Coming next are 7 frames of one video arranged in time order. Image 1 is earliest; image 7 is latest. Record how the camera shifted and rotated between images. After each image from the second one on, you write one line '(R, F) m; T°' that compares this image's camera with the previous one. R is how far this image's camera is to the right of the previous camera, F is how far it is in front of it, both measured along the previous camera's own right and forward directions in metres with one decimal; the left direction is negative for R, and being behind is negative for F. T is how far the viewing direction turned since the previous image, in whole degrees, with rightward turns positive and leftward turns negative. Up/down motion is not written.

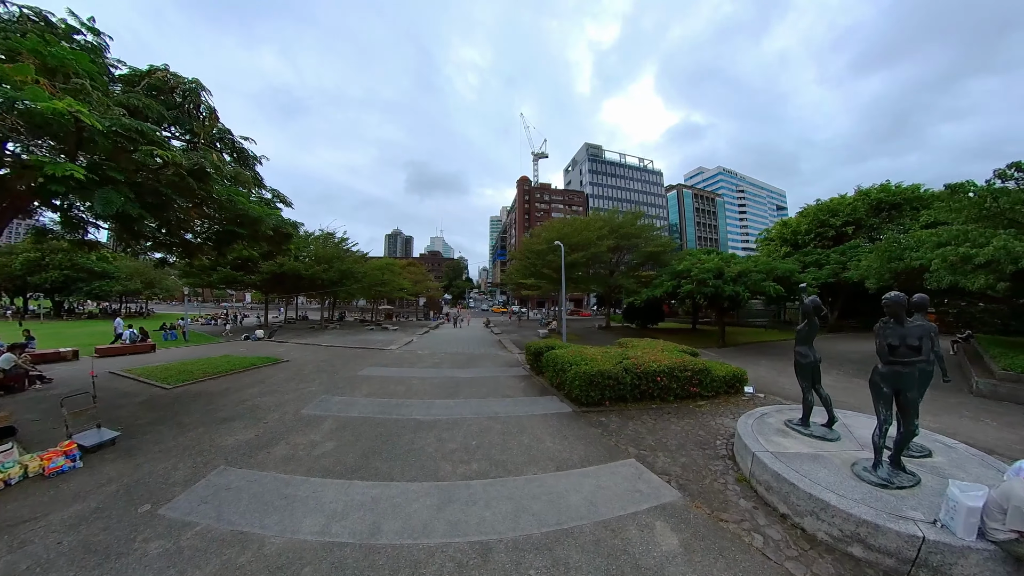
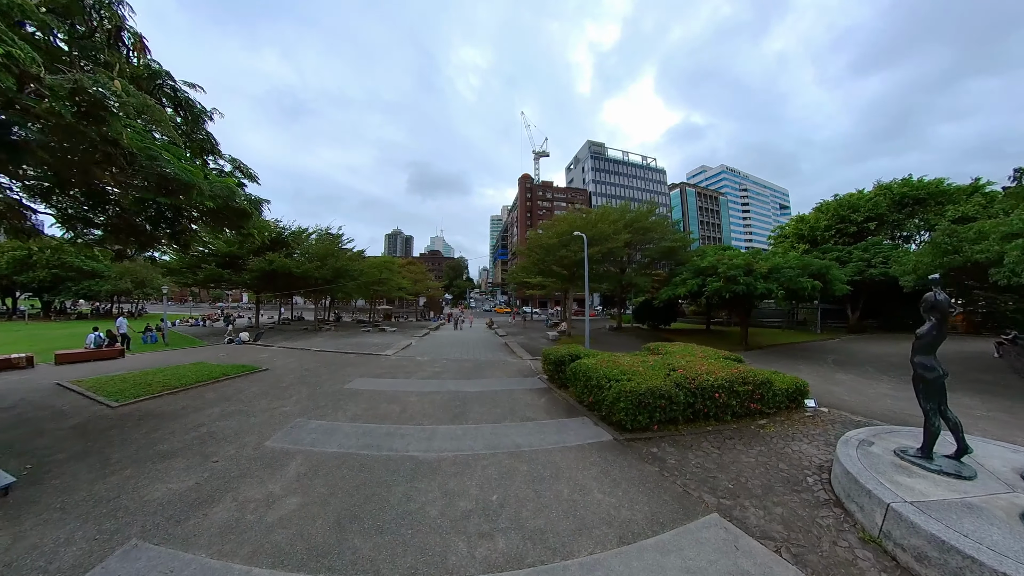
(-0.4, +1.6) m; 0°
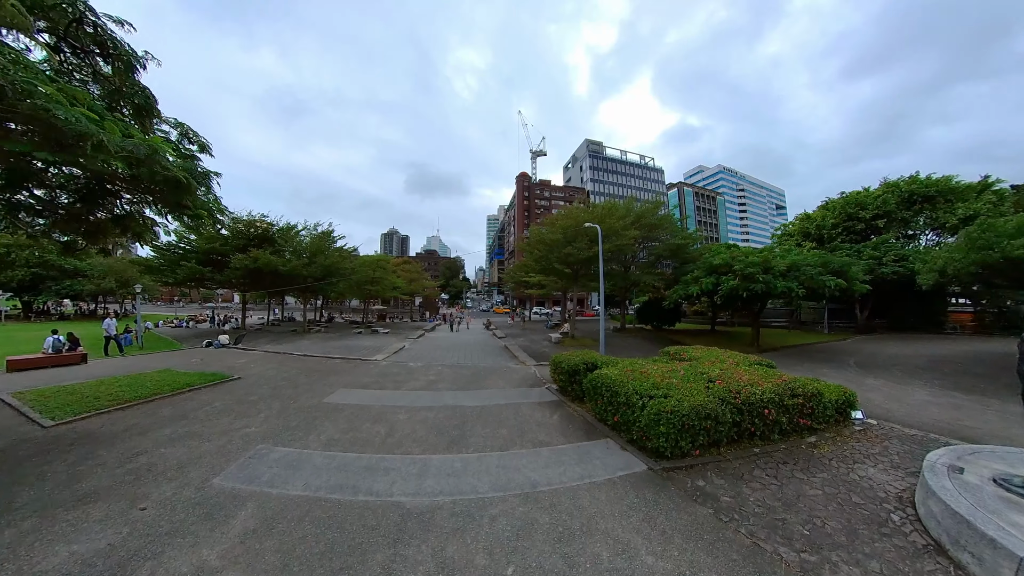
(-0.2, +1.1) m; +1°
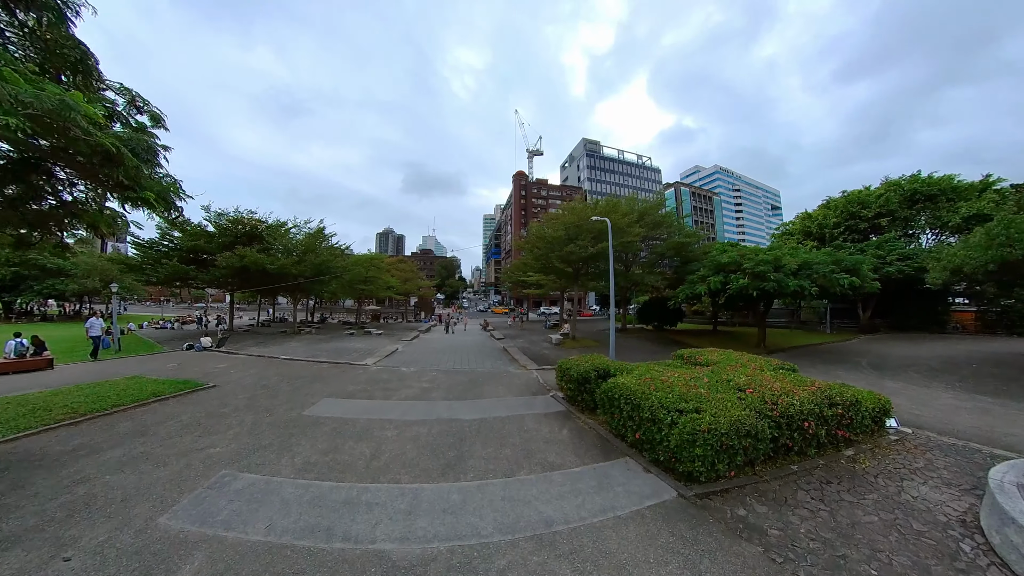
(-0.1, +0.7) m; +1°
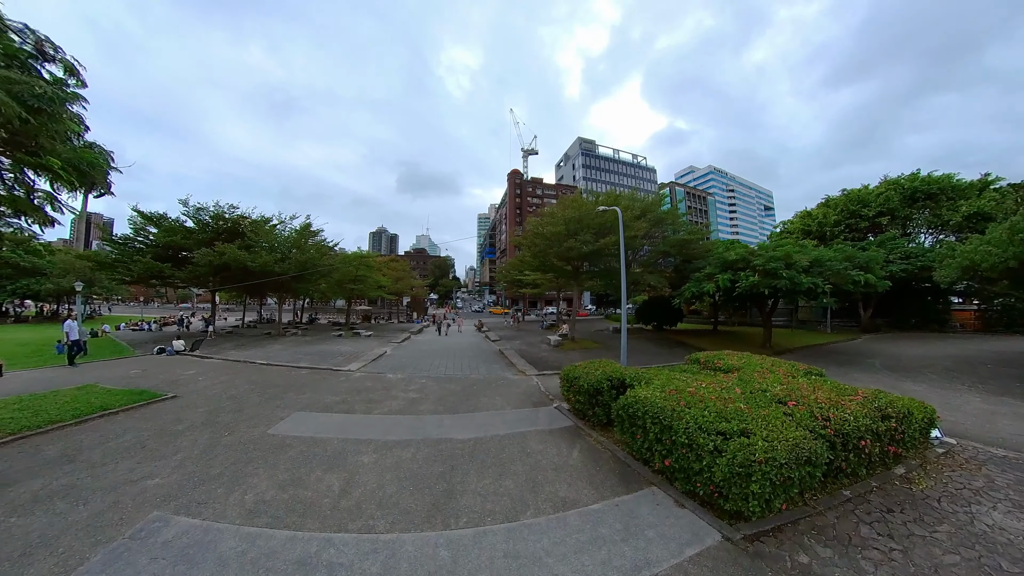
(-0.1, +0.8) m; +1°
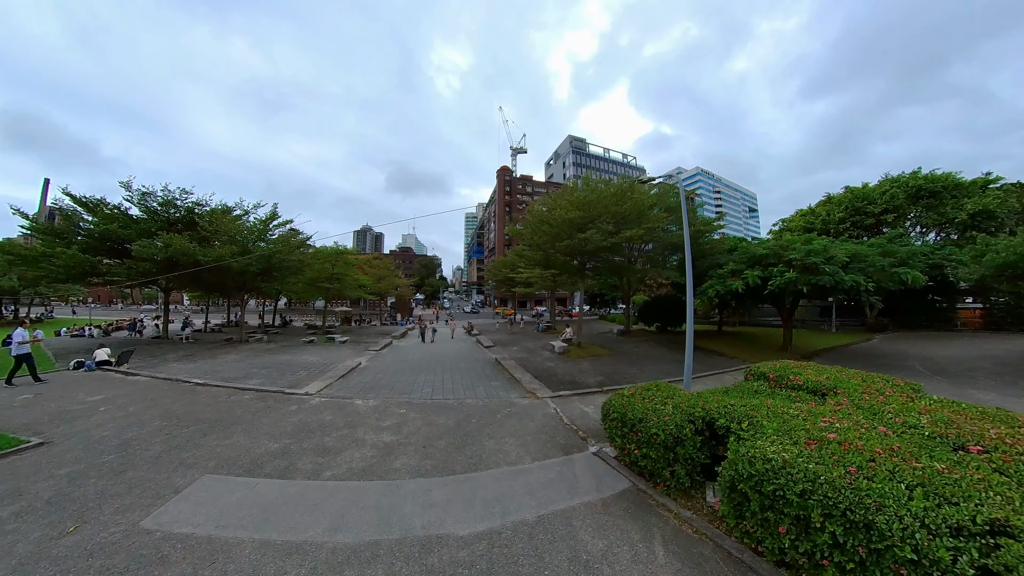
(-0.4, +2.0) m; +2°
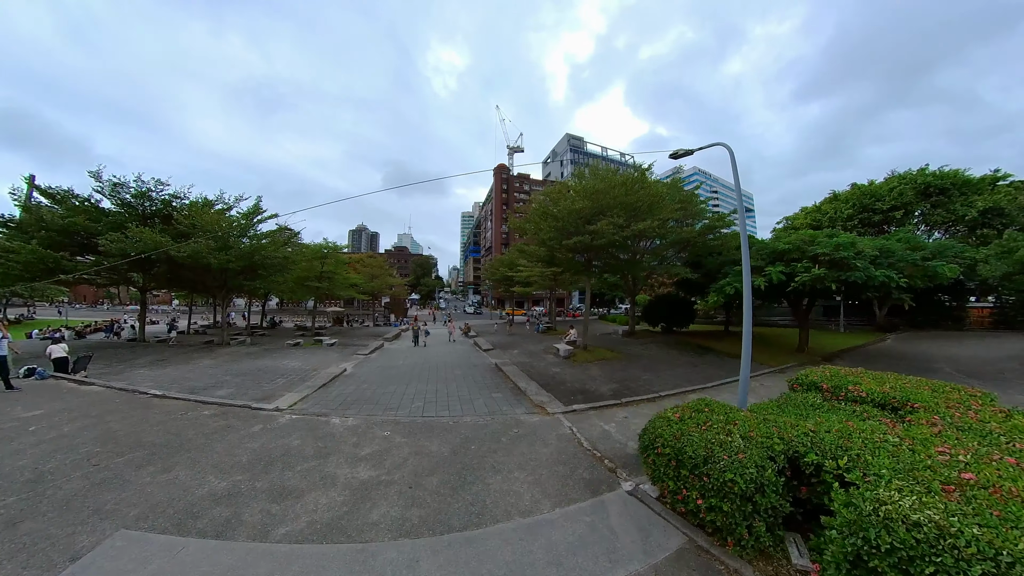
(-0.2, +1.0) m; +1°
